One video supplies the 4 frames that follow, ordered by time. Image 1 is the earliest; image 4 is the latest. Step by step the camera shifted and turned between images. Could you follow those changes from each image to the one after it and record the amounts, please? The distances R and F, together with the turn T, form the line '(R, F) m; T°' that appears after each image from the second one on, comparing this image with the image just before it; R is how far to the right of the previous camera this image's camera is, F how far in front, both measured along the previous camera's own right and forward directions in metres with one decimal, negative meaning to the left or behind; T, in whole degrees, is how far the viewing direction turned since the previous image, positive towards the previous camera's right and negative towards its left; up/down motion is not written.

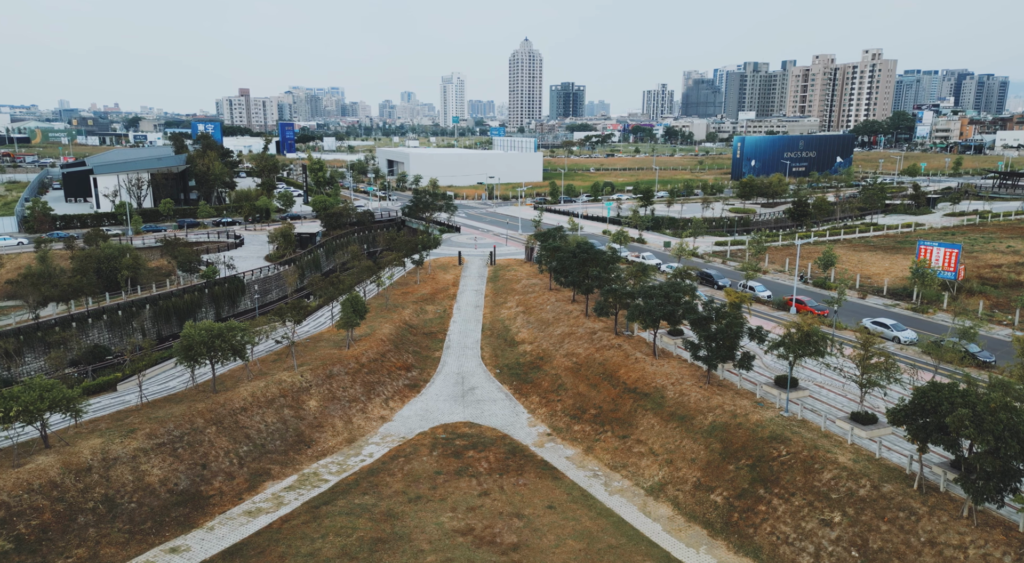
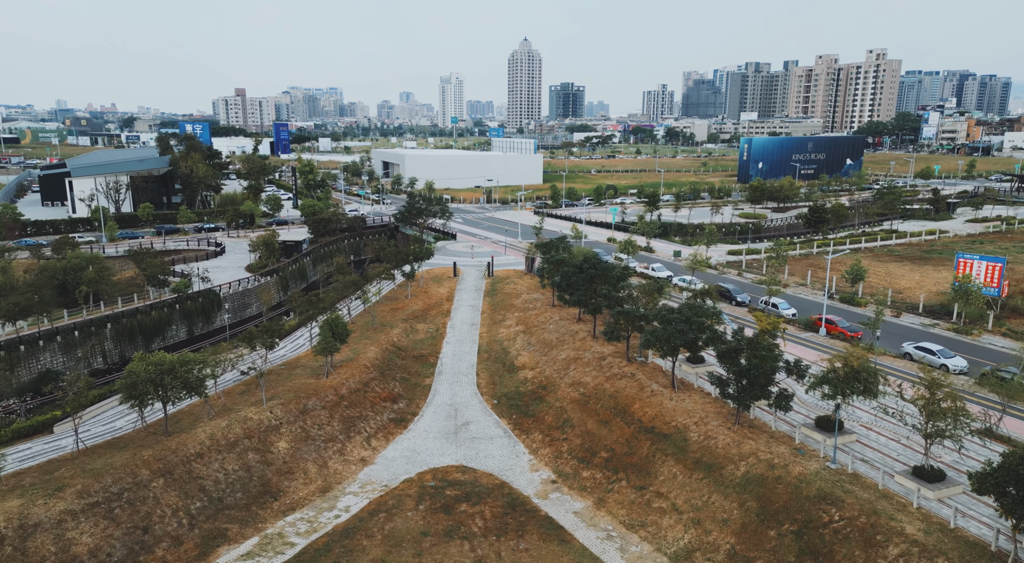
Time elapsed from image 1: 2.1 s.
(0.0, +4.3) m; 0°
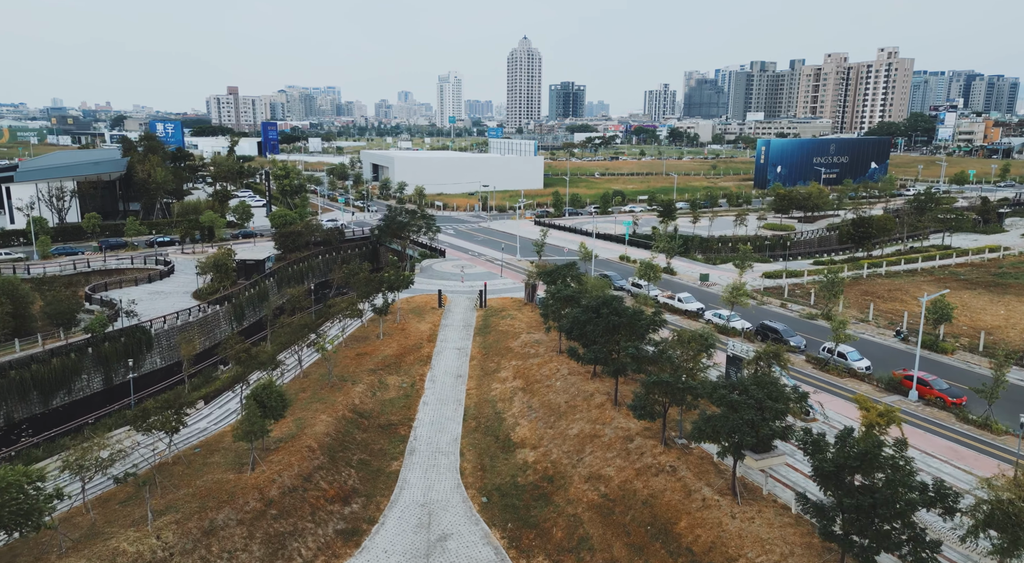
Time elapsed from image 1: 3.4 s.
(+0.1, +9.1) m; 0°
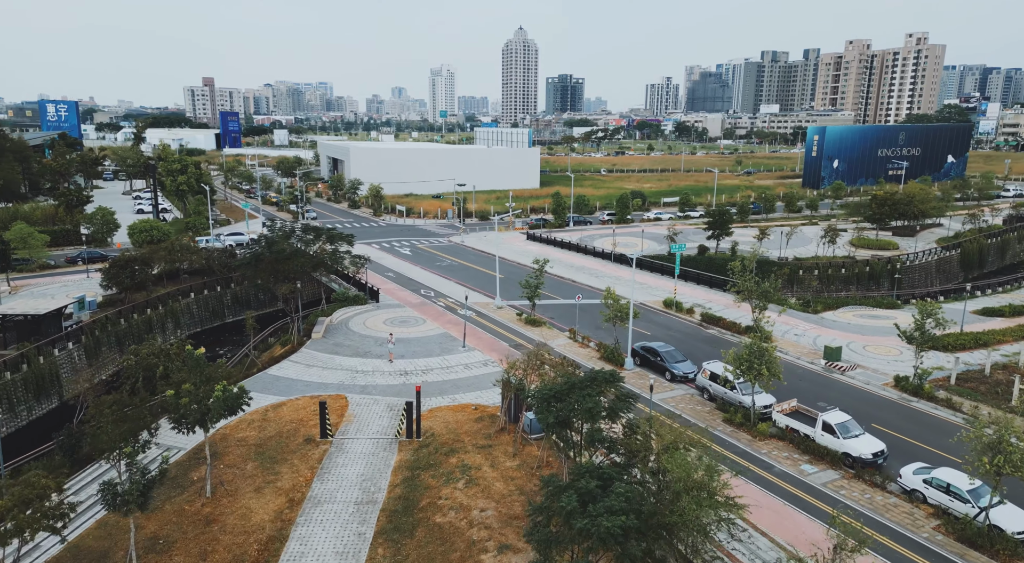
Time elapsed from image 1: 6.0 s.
(+1.1, +23.0) m; 0°
